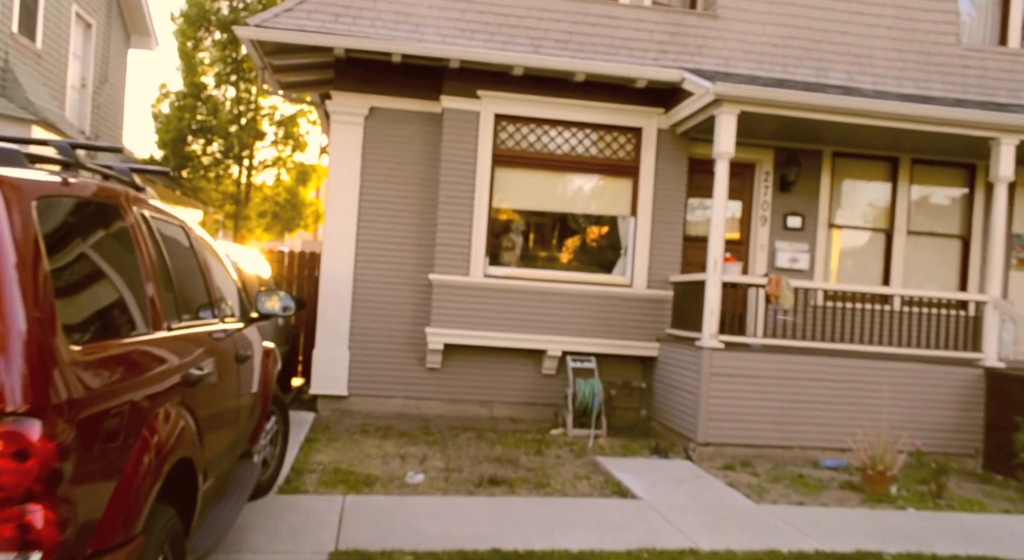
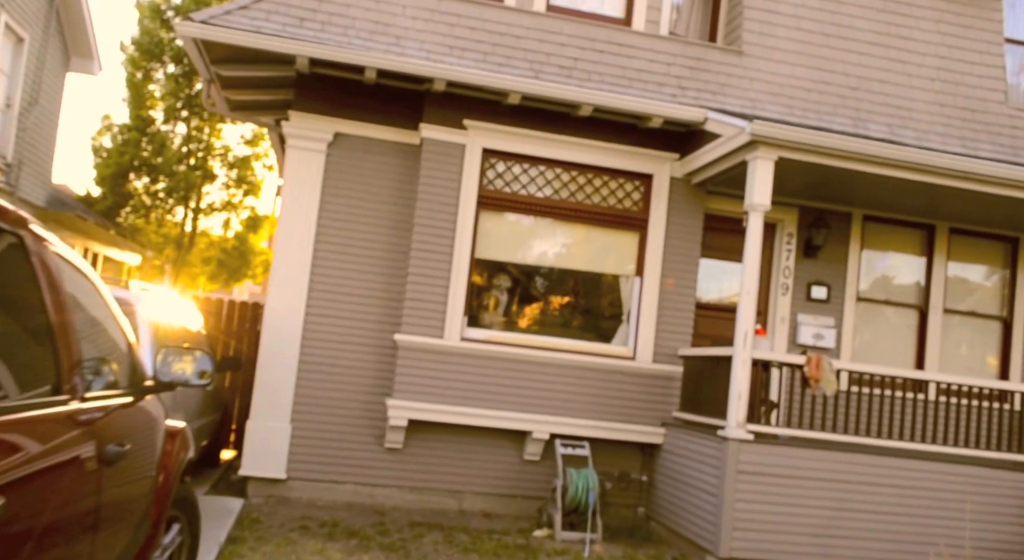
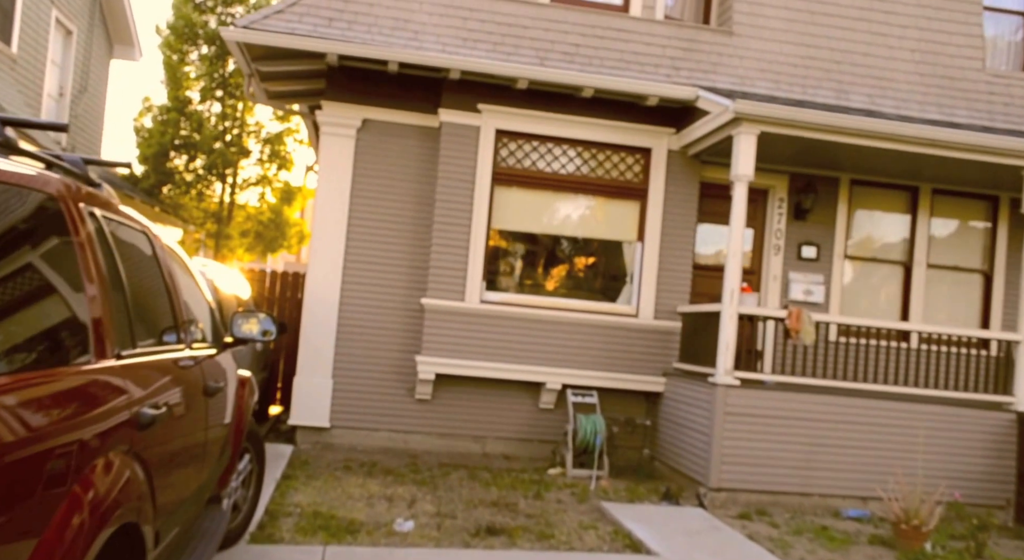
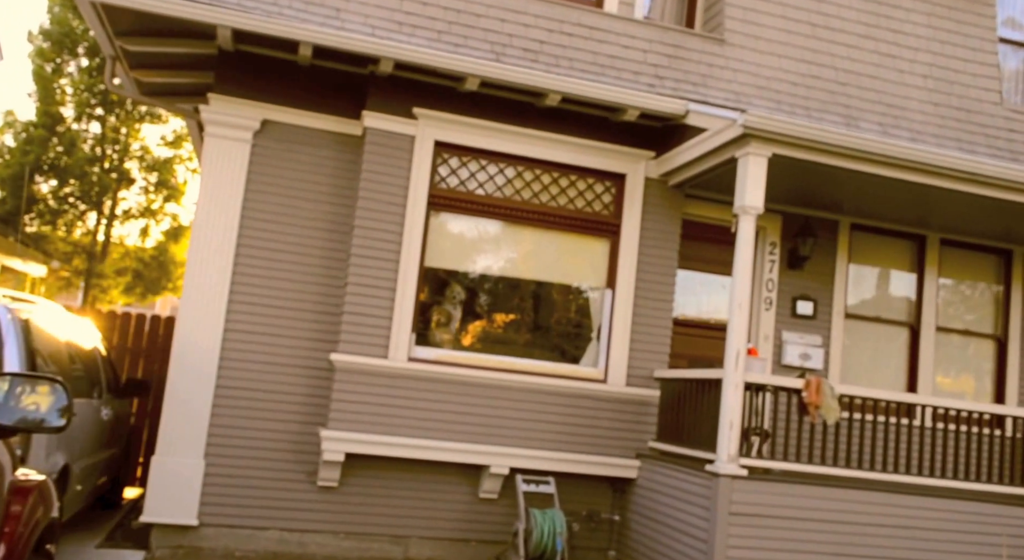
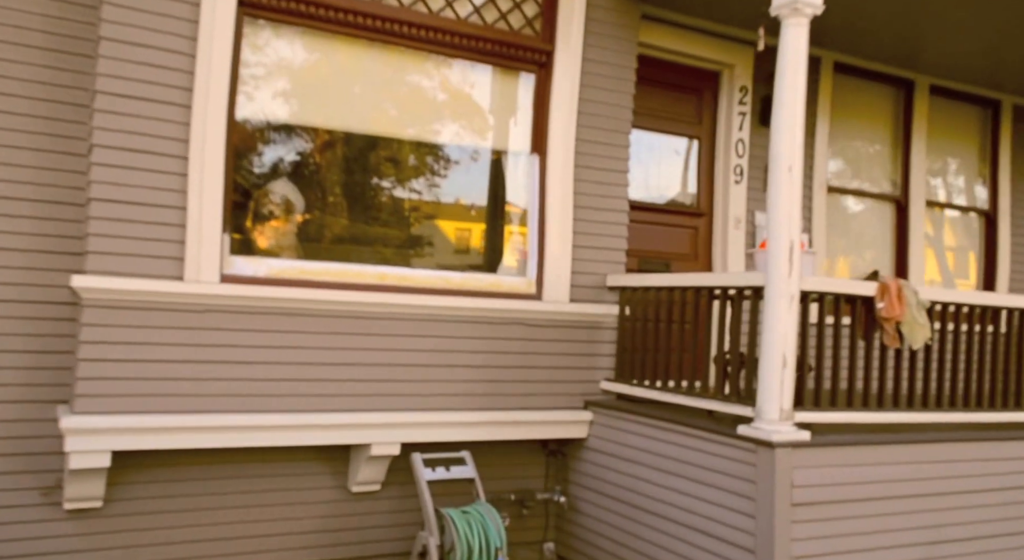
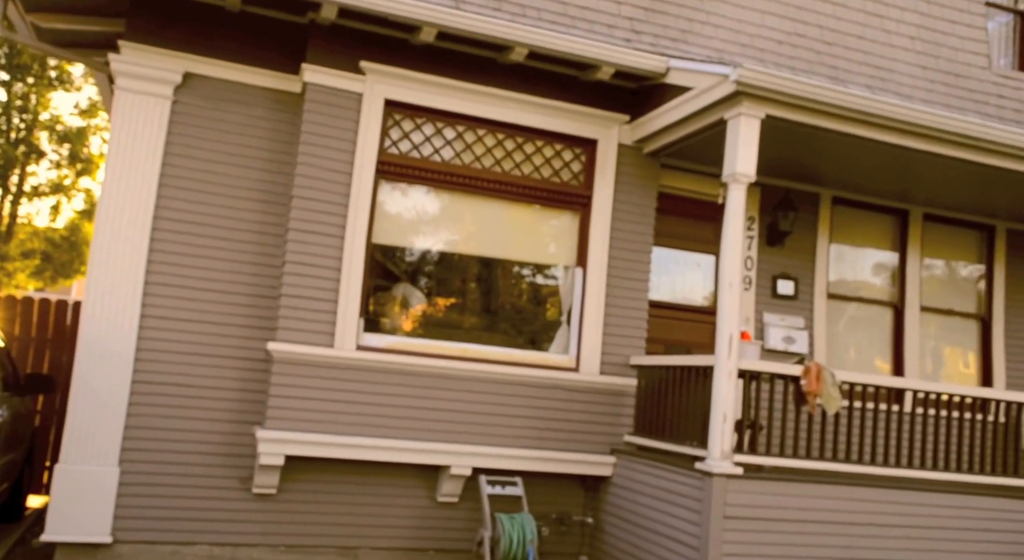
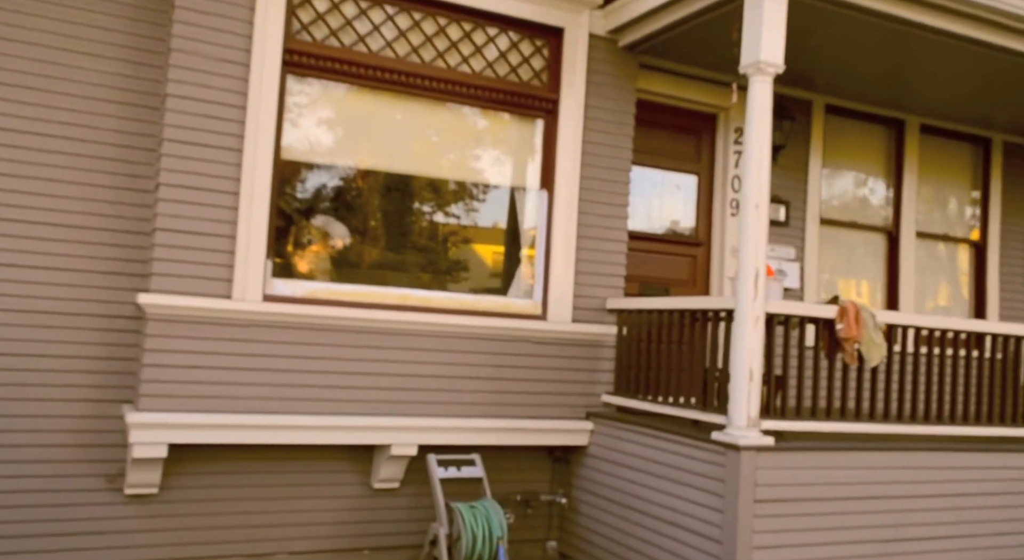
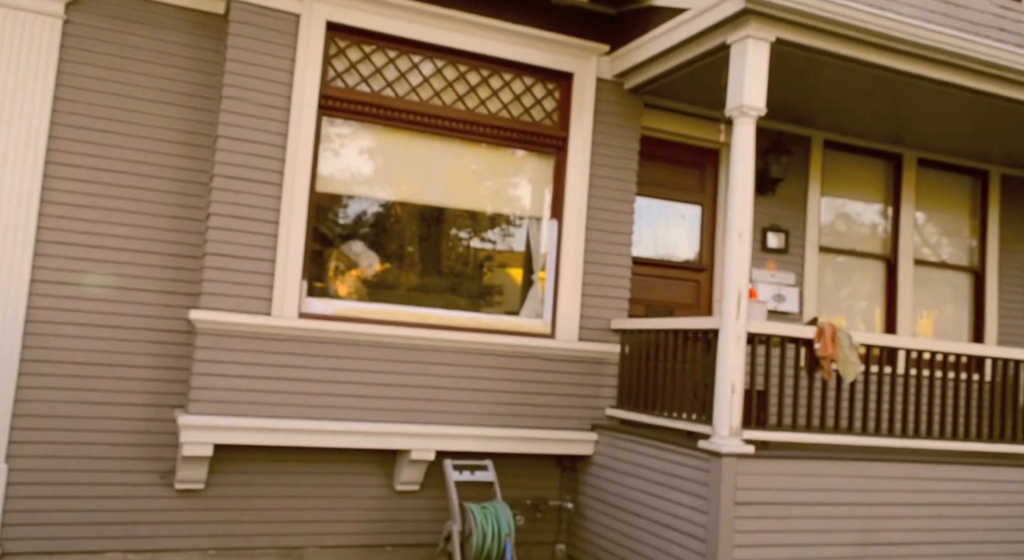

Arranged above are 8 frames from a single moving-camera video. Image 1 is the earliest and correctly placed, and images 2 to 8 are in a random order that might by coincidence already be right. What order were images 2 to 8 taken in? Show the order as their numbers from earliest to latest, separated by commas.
3, 2, 4, 6, 8, 7, 5
